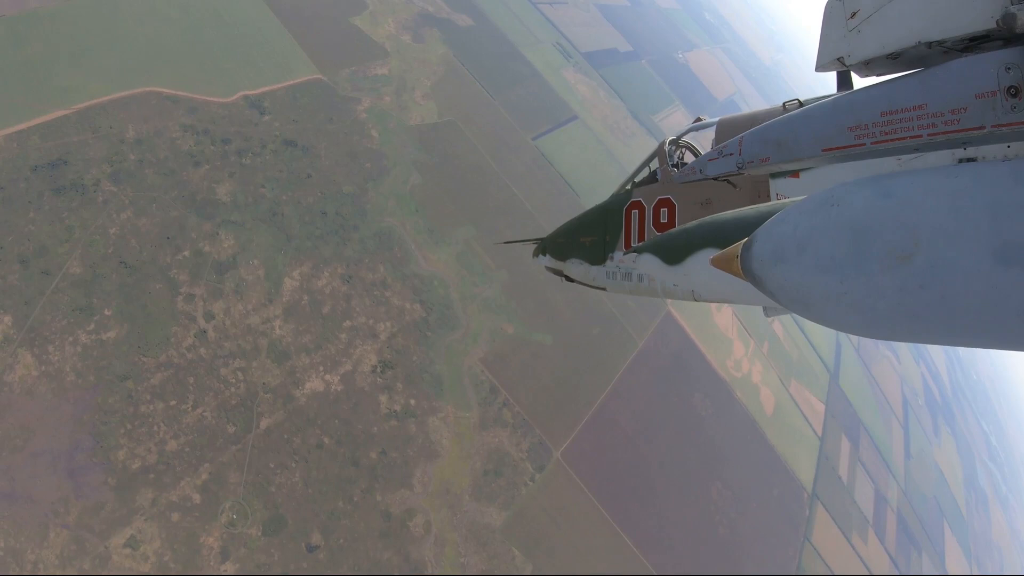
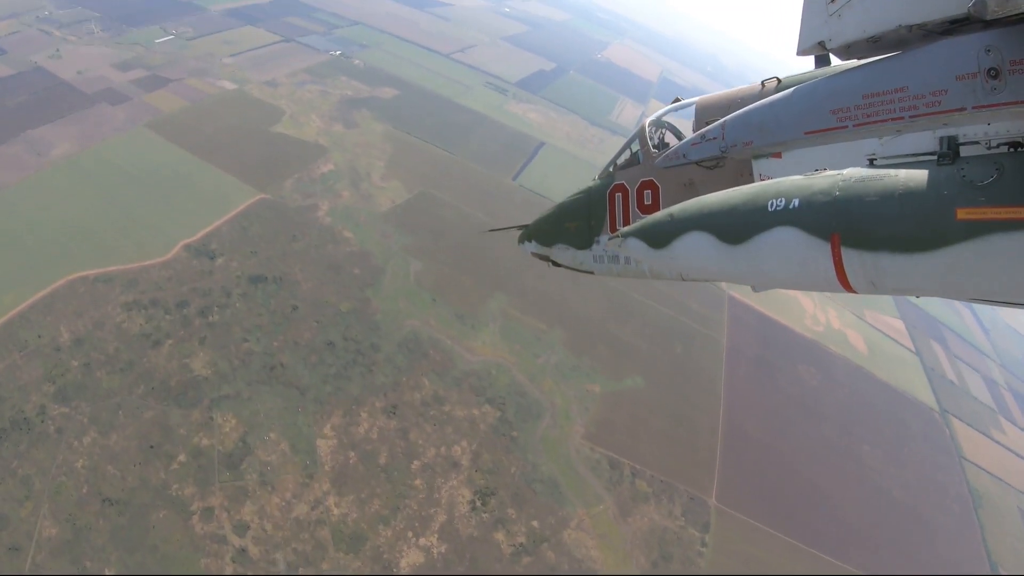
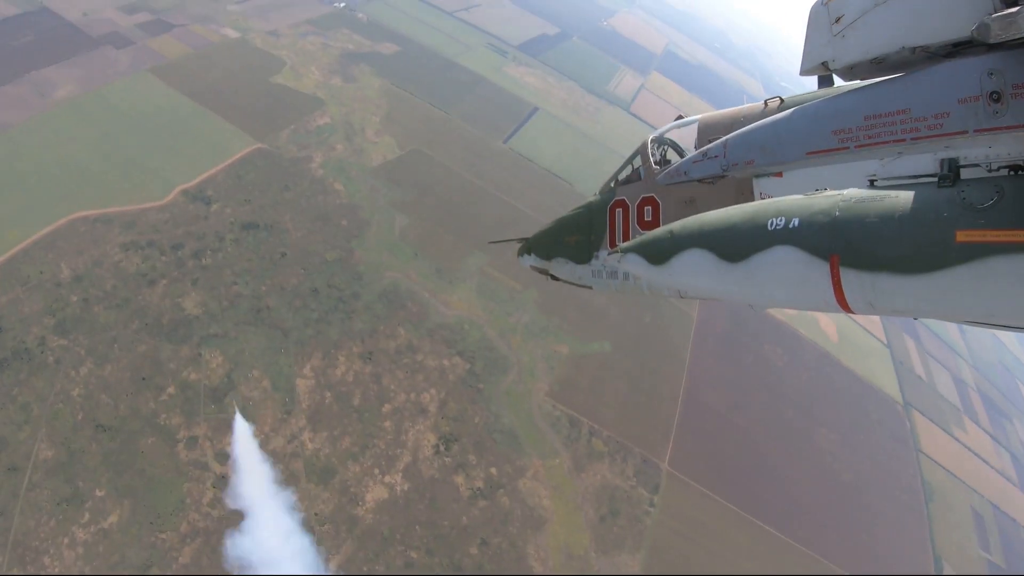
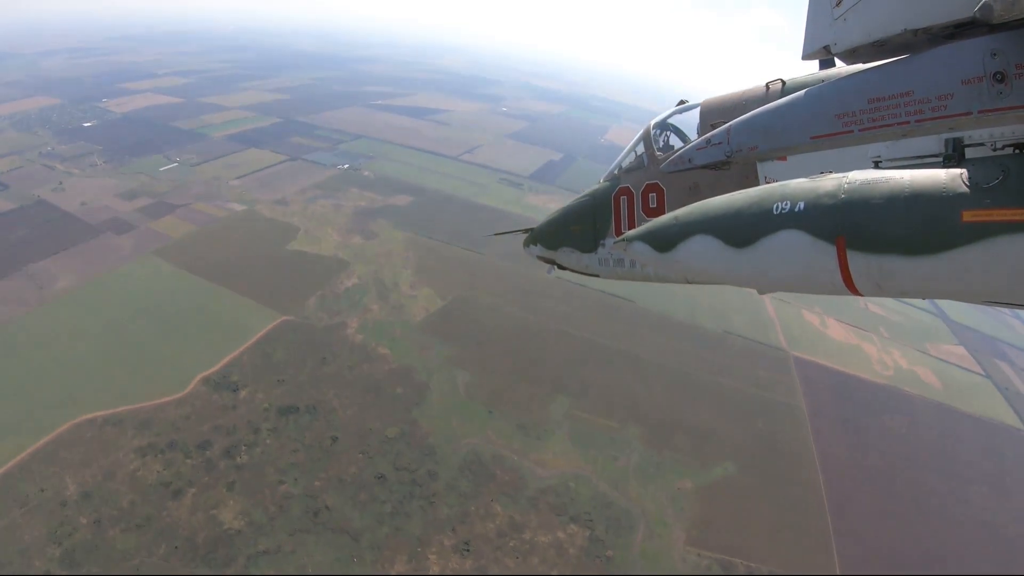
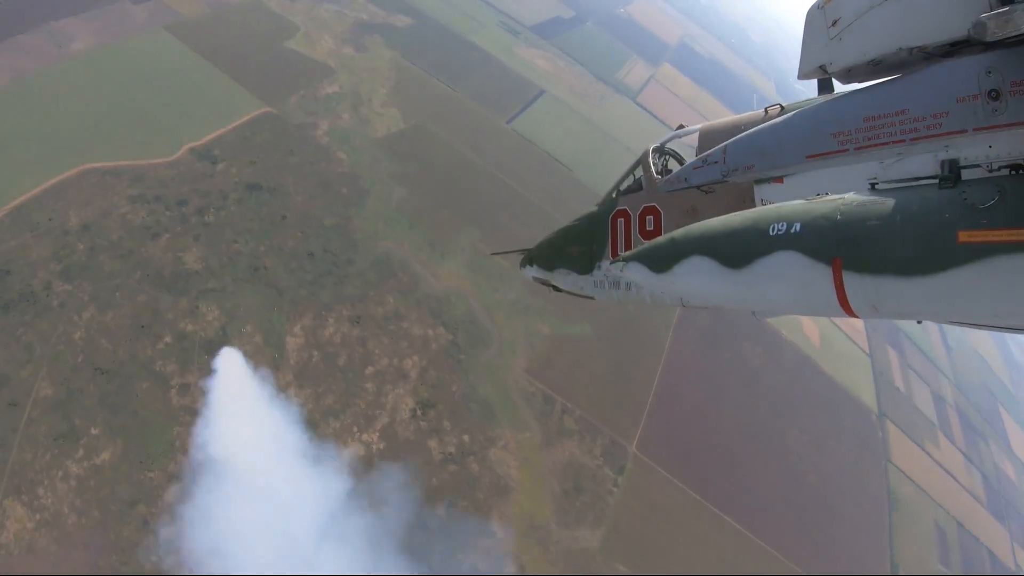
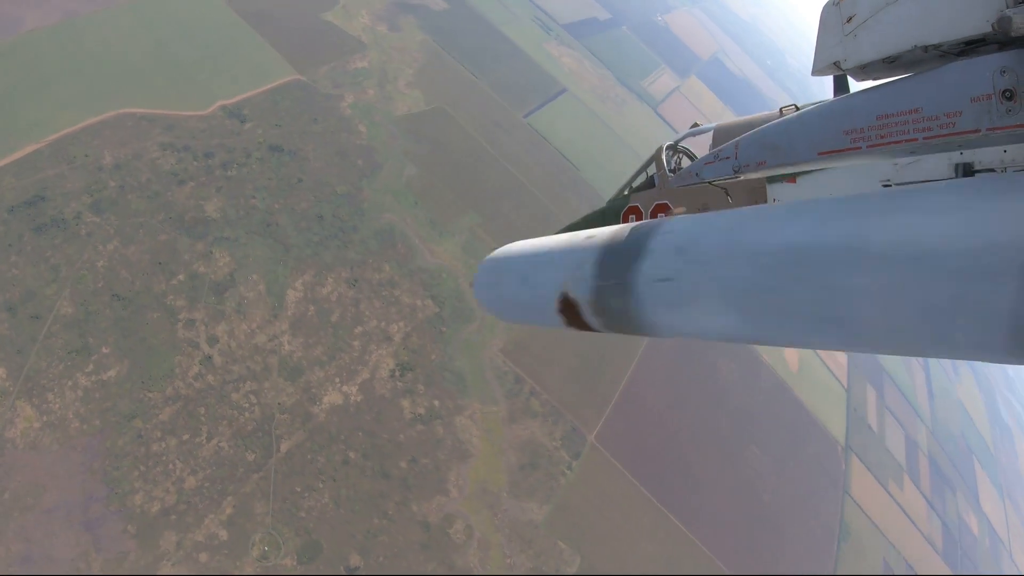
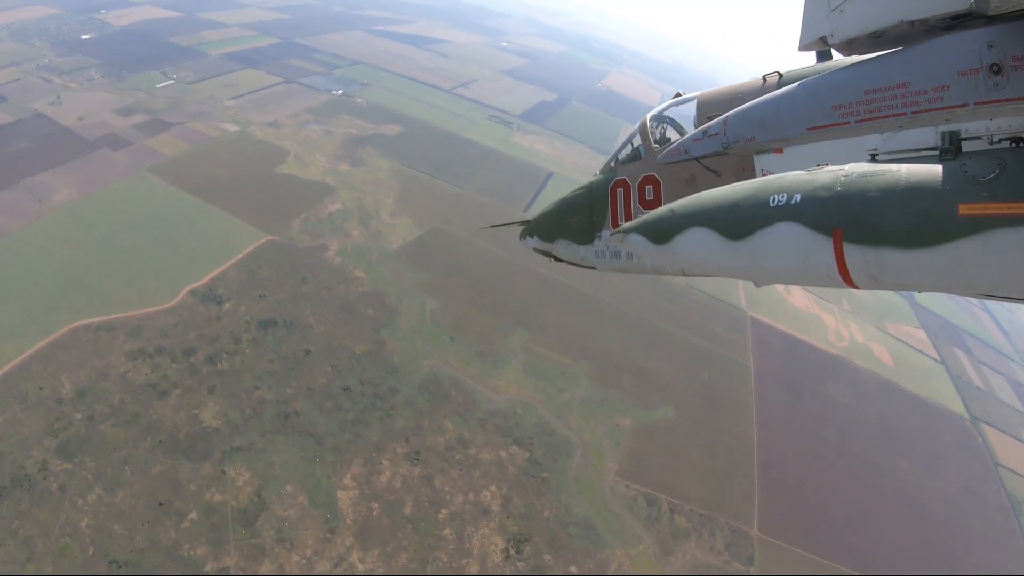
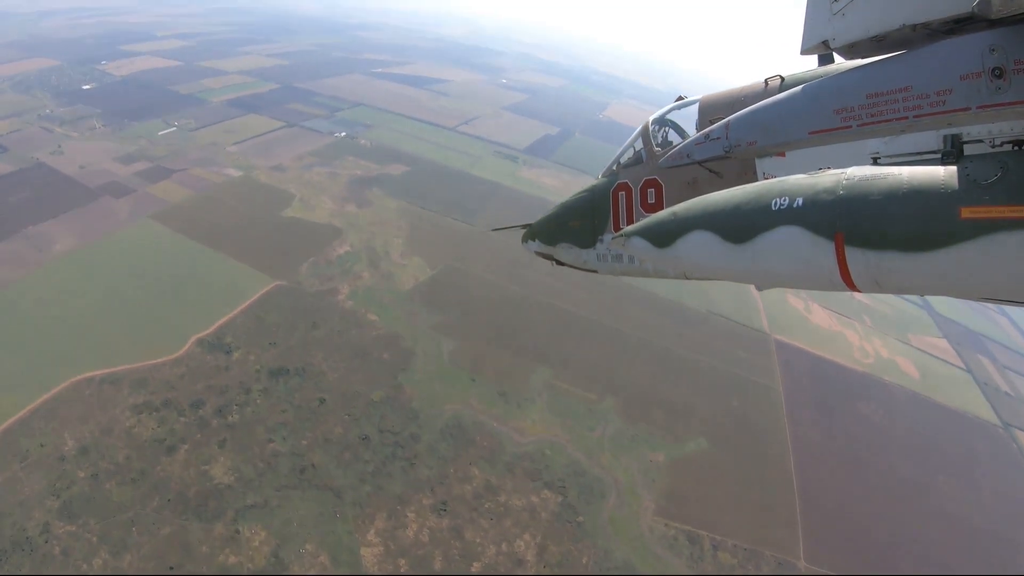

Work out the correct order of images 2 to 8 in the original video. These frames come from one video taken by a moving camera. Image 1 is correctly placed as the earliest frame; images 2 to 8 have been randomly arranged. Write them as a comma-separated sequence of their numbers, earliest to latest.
6, 5, 3, 2, 7, 8, 4
